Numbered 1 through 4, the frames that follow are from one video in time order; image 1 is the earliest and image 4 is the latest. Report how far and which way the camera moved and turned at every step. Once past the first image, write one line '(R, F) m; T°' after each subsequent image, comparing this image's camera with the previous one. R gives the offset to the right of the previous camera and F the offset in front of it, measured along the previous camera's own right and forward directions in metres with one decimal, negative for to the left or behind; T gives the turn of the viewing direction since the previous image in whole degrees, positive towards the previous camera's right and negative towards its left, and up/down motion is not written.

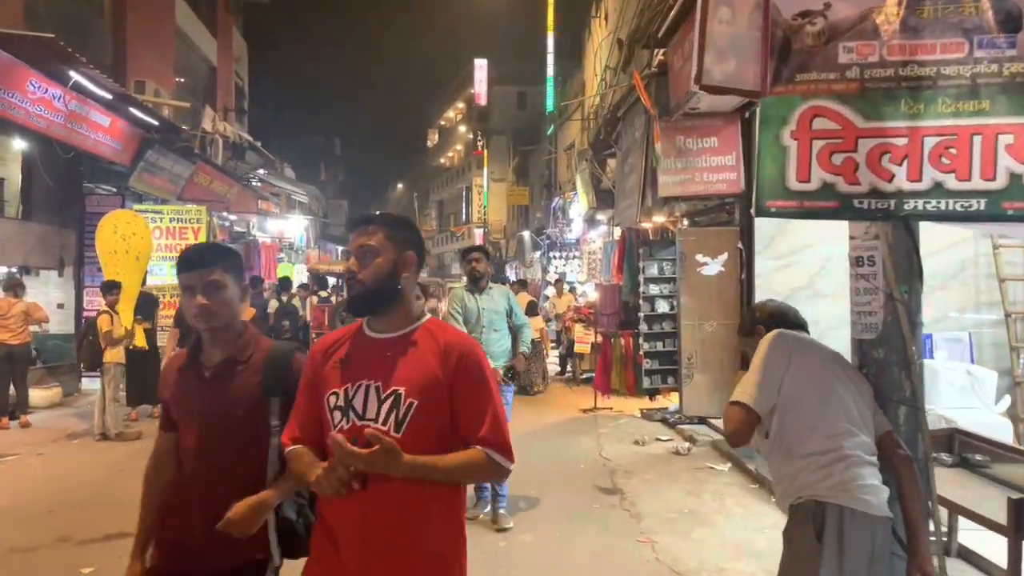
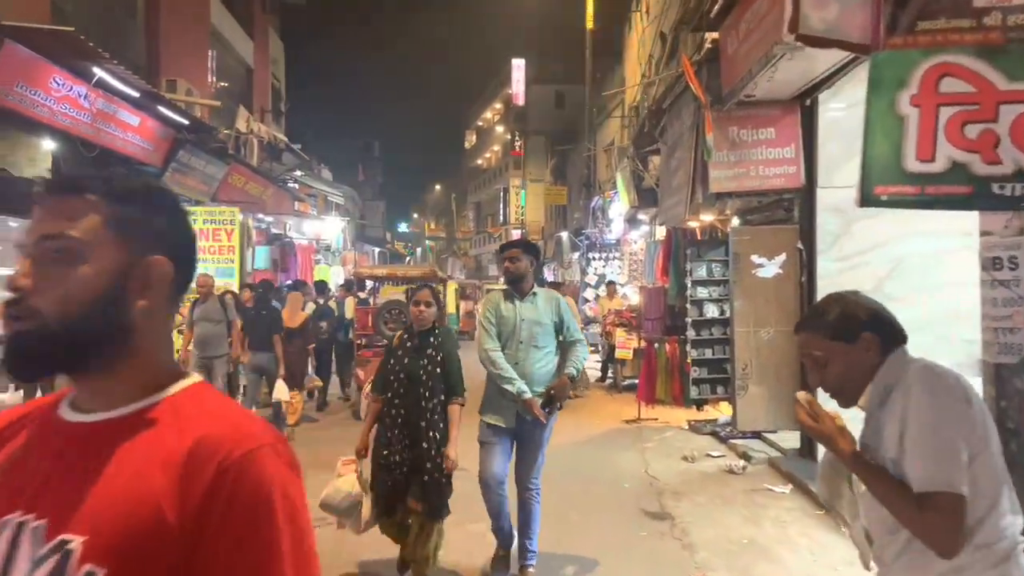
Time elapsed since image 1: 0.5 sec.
(0.0, +0.5) m; -3°
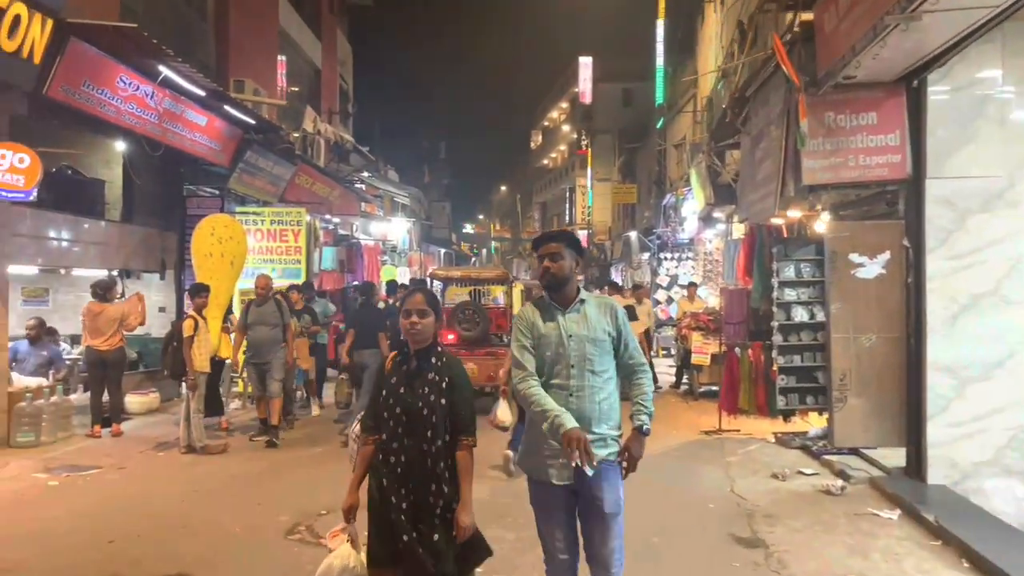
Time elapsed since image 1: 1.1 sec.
(-0.1, +0.5) m; -5°
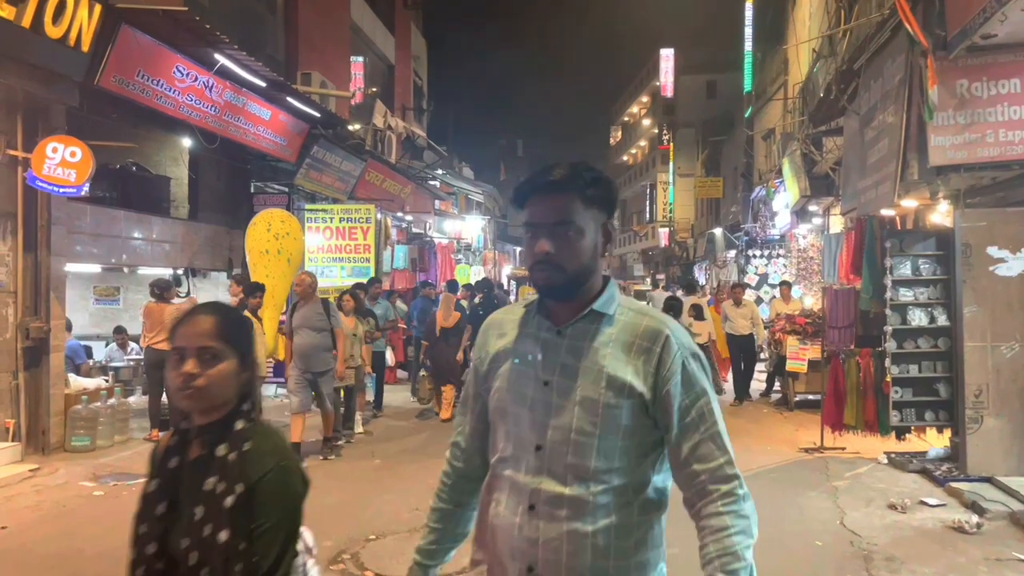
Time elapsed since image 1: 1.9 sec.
(+0.1, +0.8) m; -6°
